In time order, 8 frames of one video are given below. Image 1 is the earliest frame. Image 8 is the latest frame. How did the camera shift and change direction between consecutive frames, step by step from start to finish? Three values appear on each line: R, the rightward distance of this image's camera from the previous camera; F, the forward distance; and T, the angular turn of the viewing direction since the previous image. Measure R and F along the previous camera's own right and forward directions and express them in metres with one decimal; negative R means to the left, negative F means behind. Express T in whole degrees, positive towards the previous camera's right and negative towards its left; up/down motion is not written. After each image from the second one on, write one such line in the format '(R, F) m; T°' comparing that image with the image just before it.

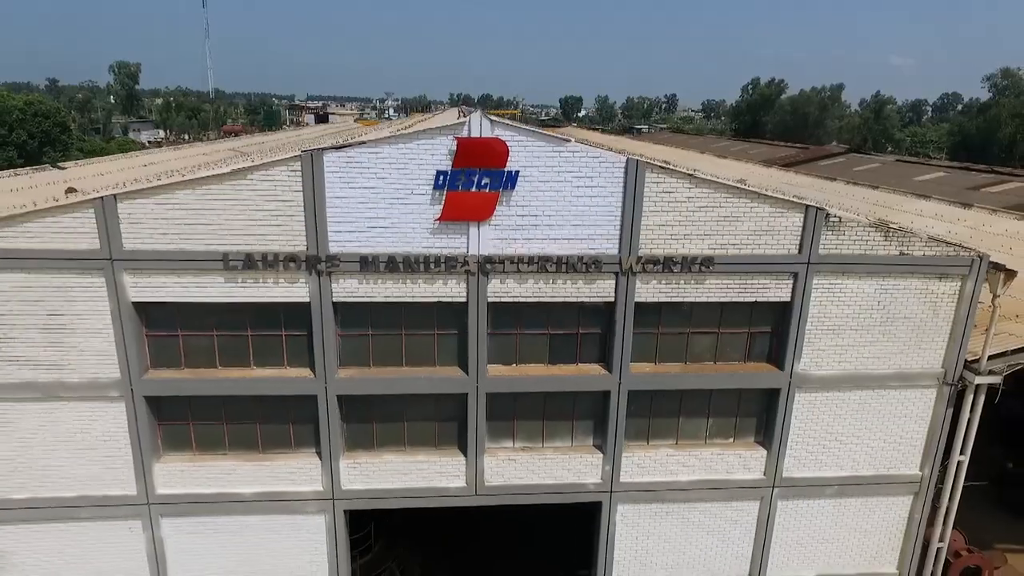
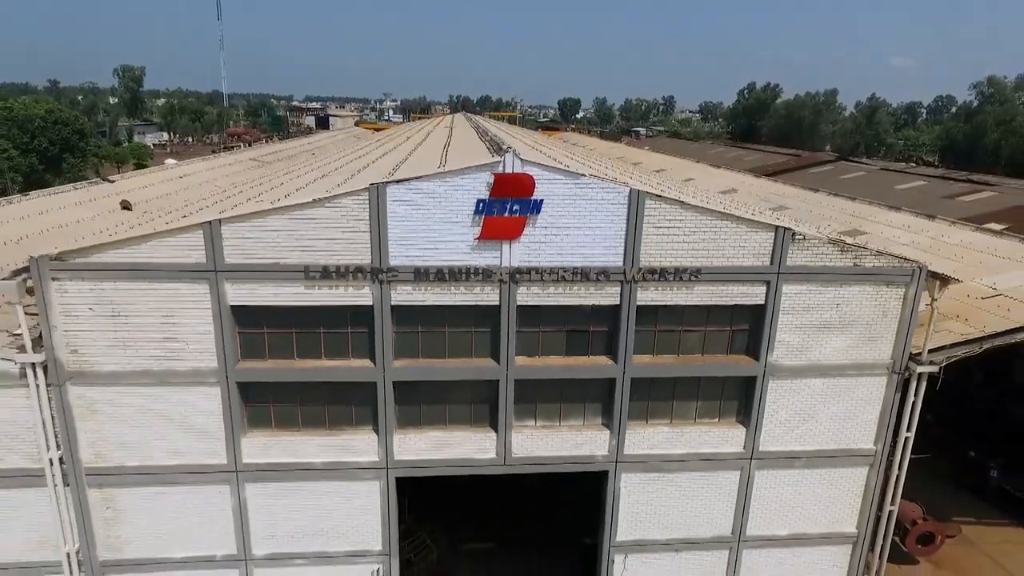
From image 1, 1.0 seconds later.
(-0.4, -1.9) m; 0°
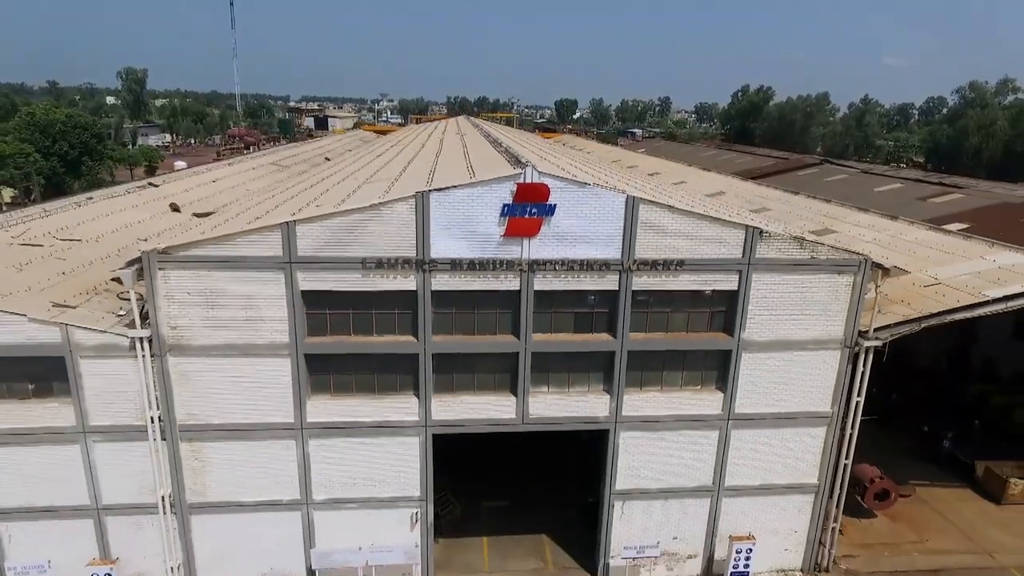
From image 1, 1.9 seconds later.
(-0.4, -2.2) m; 0°
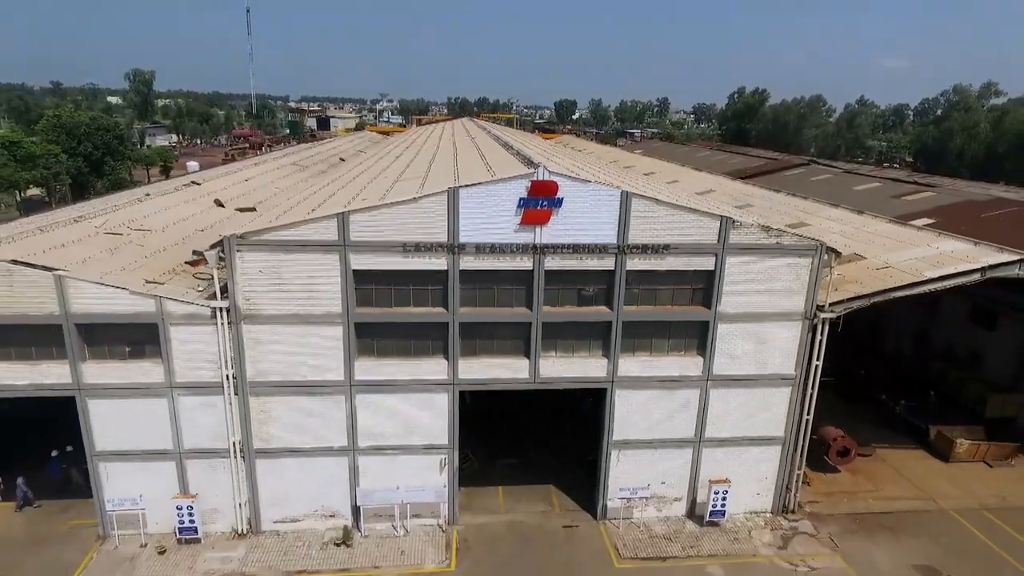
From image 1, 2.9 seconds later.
(-0.3, -2.5) m; 0°
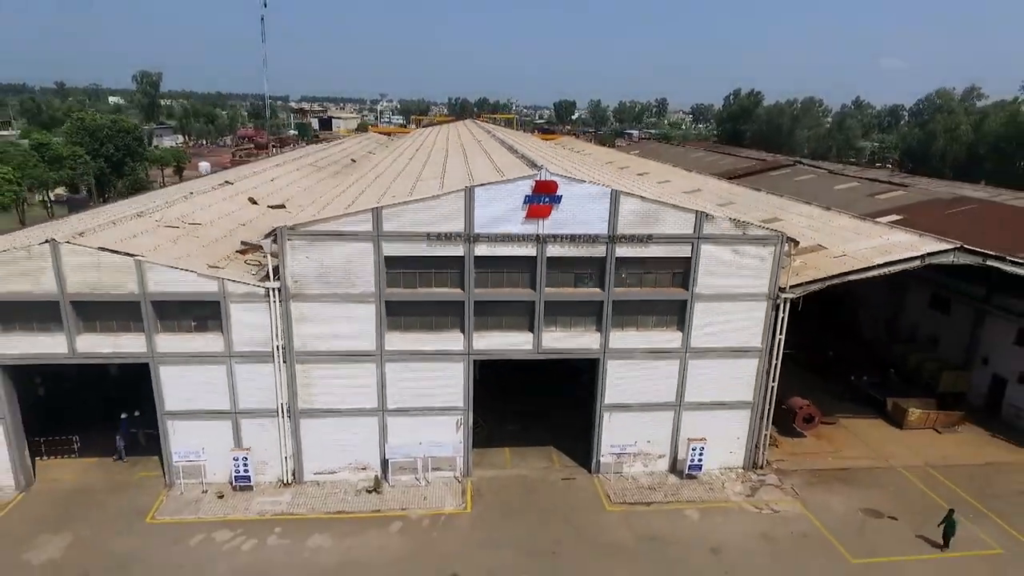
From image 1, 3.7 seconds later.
(-0.2, -2.7) m; 0°
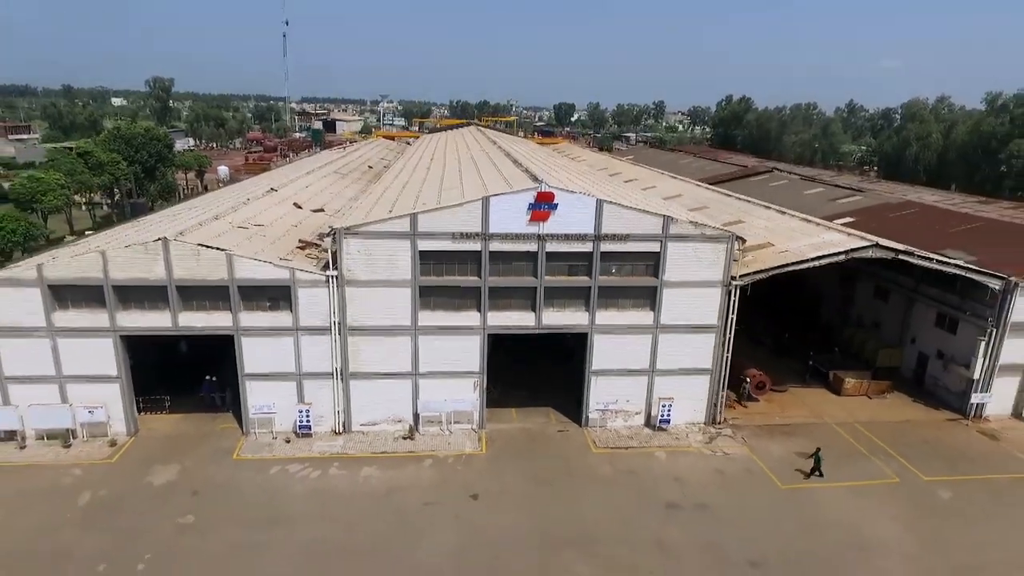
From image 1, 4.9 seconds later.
(-0.2, -4.7) m; 0°
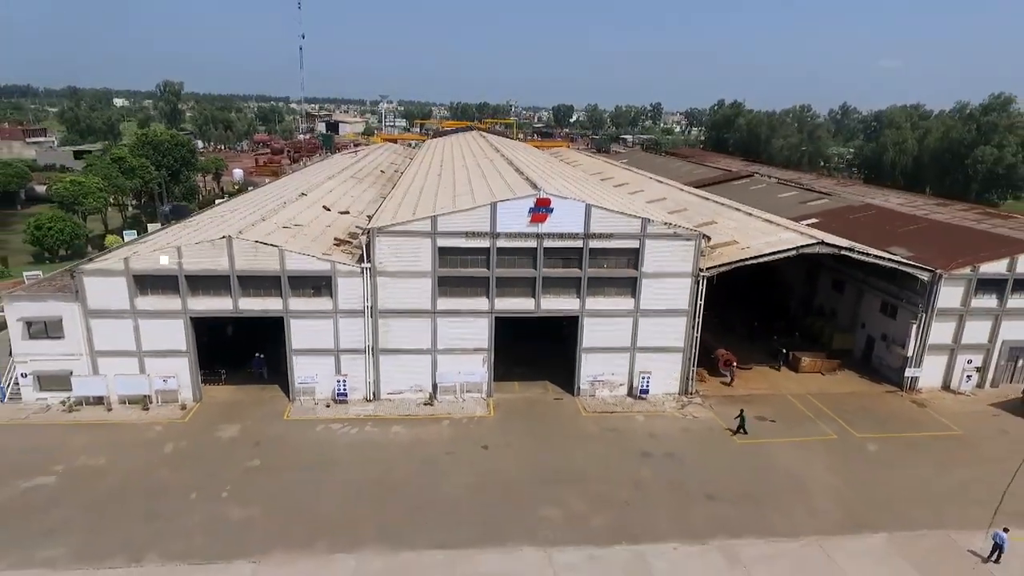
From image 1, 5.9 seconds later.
(-0.2, -4.4) m; 0°
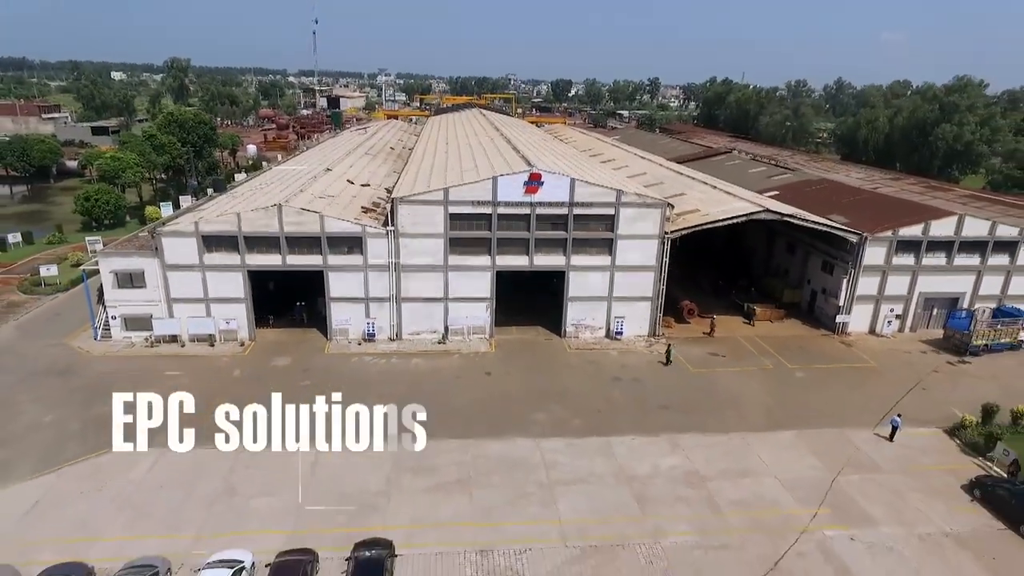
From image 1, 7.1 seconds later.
(0.0, -5.9) m; 0°
